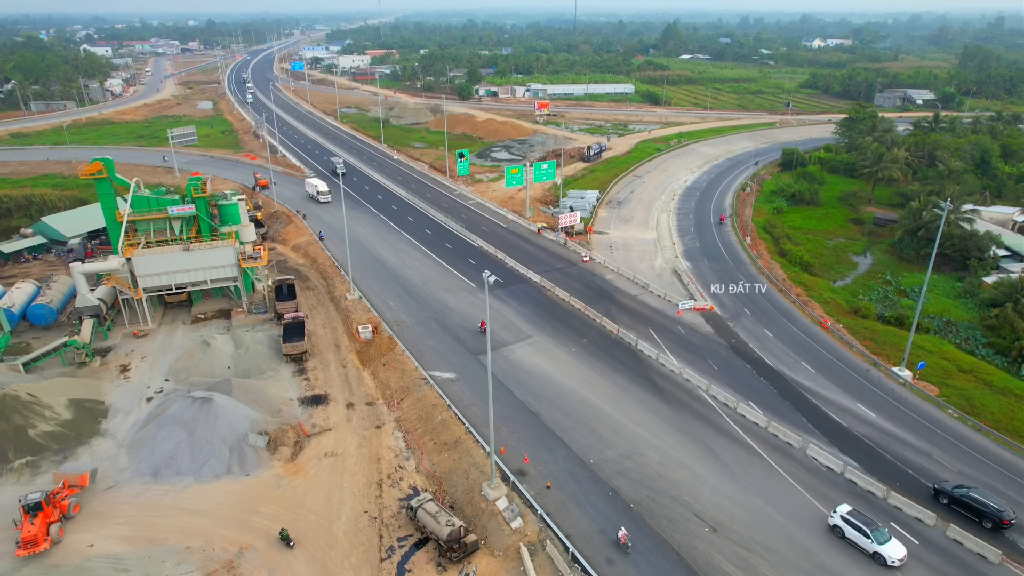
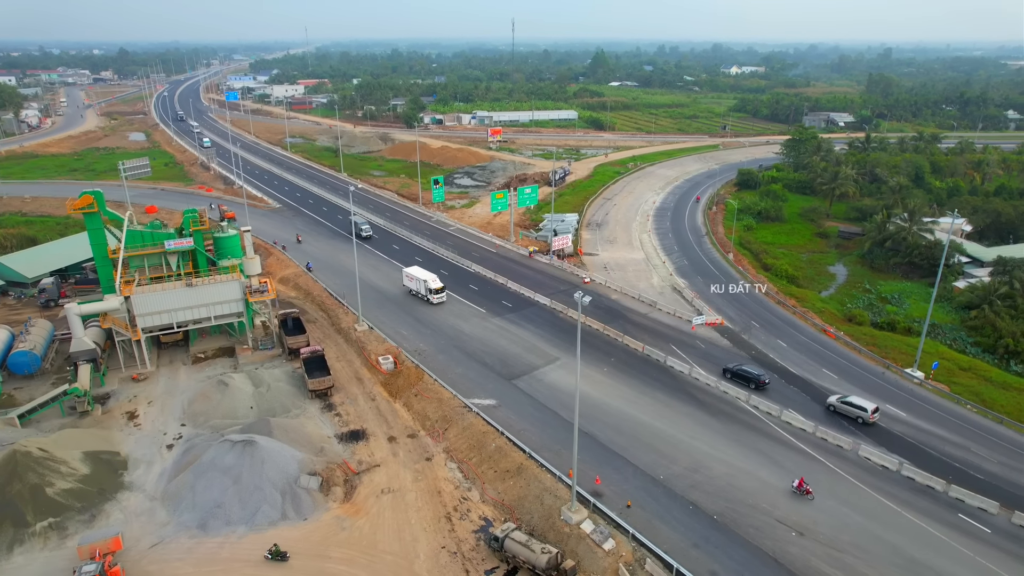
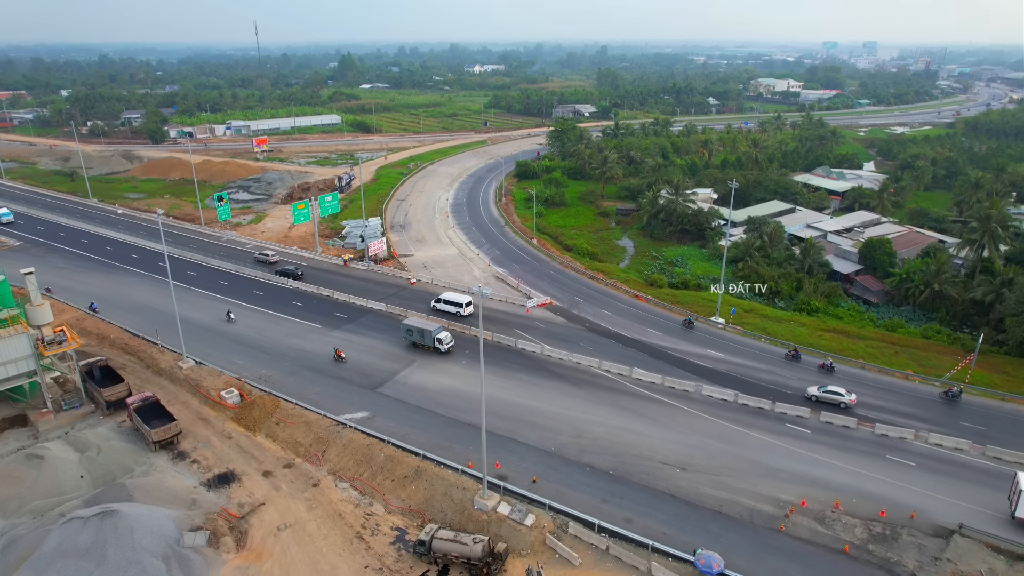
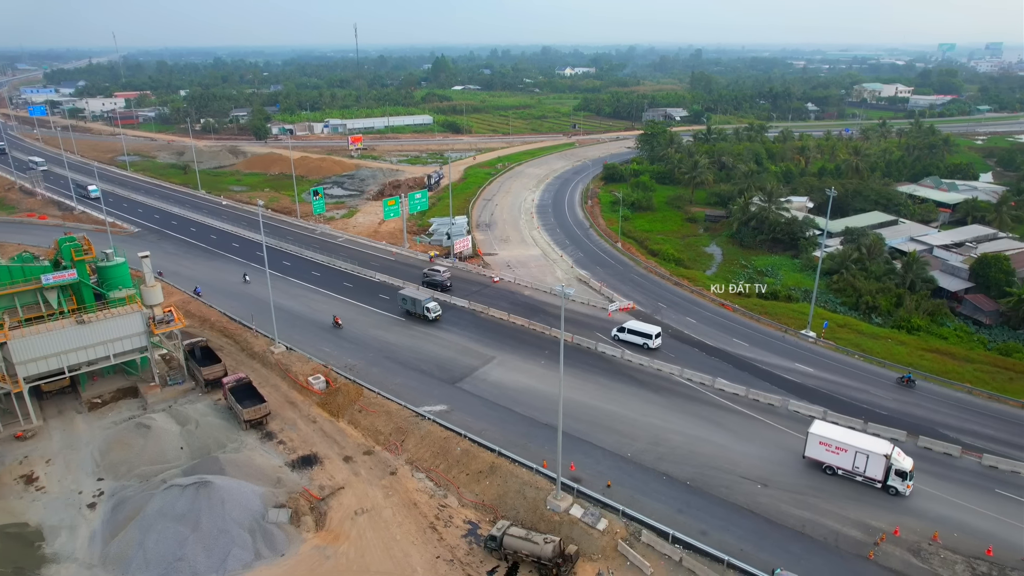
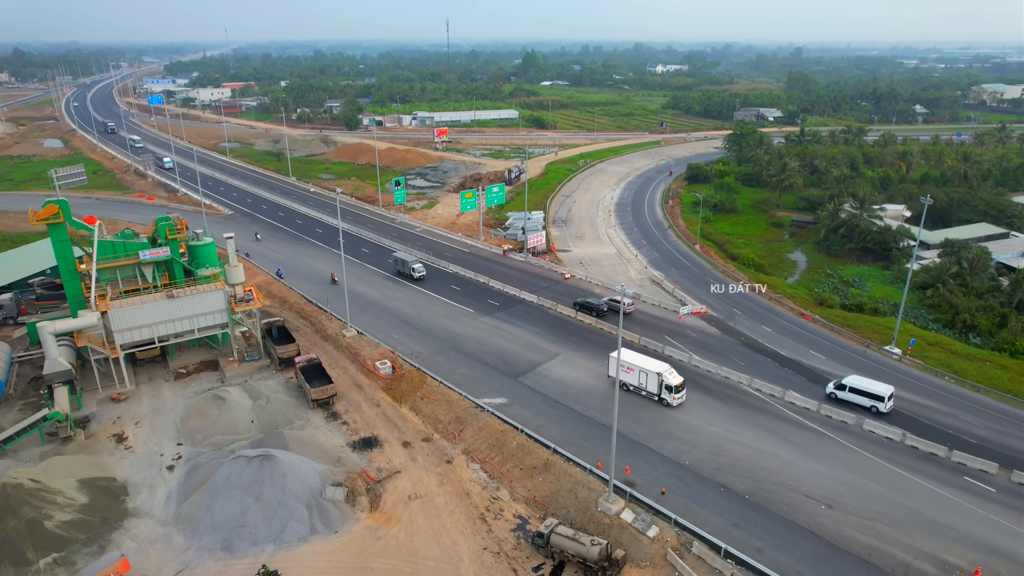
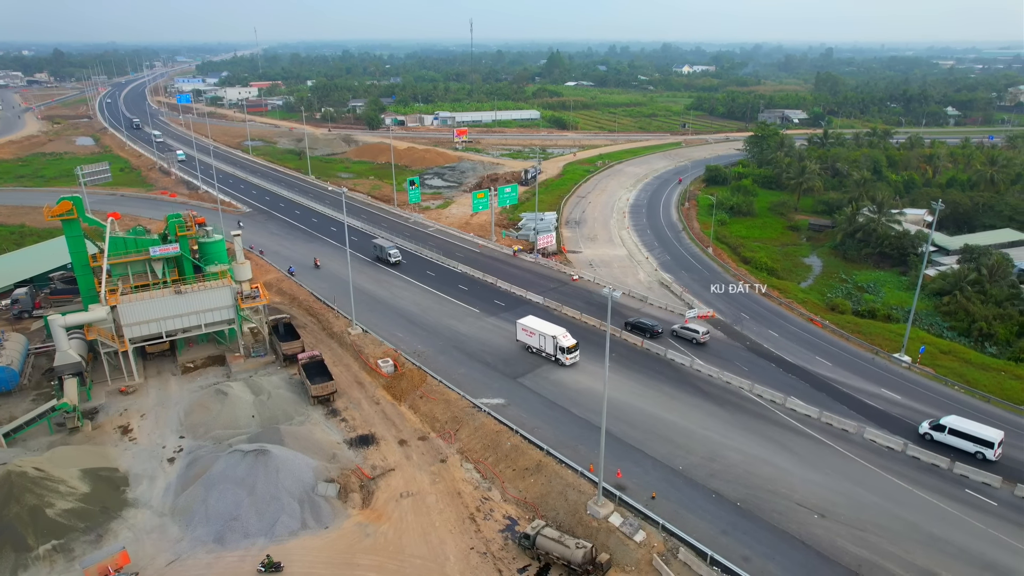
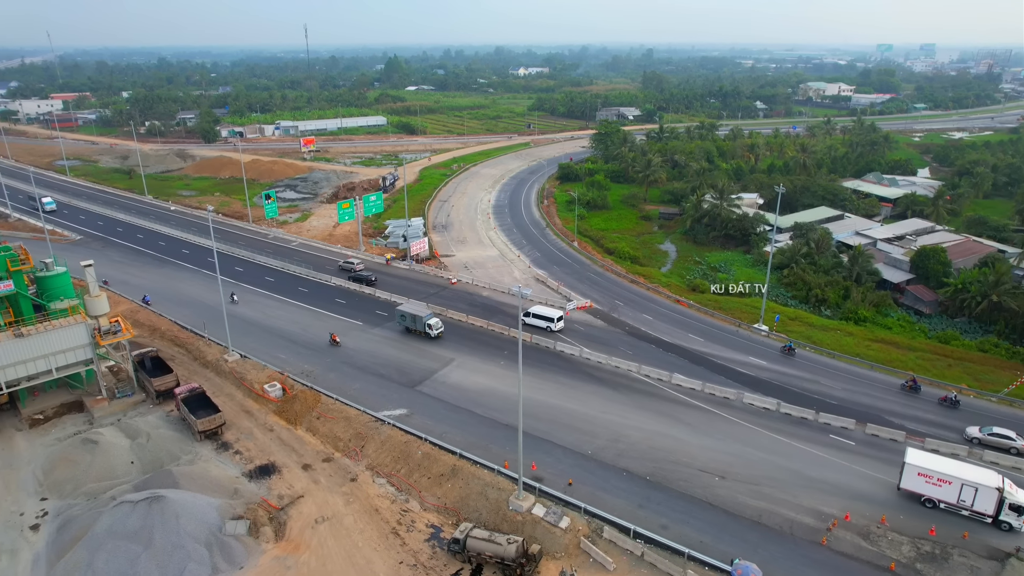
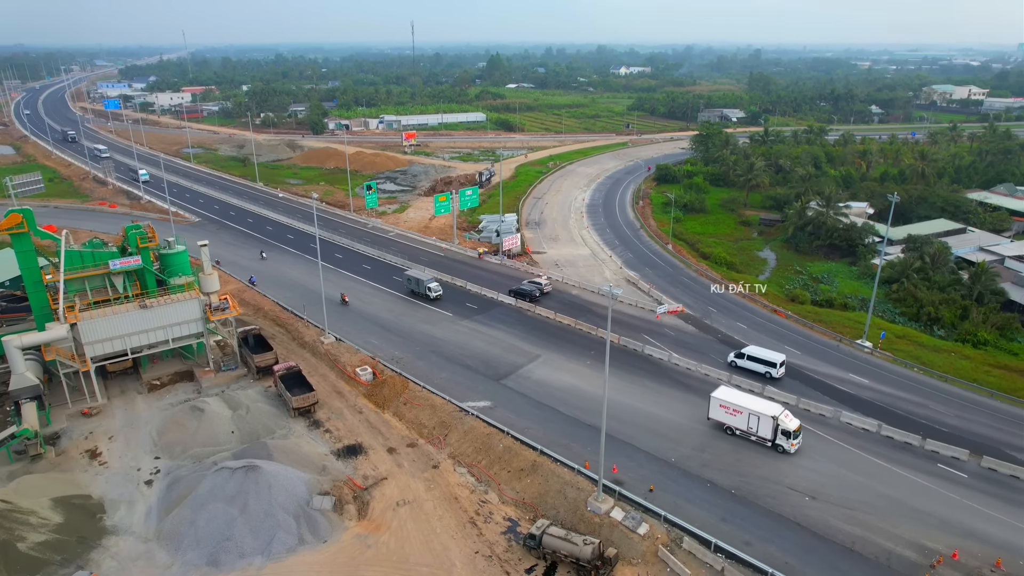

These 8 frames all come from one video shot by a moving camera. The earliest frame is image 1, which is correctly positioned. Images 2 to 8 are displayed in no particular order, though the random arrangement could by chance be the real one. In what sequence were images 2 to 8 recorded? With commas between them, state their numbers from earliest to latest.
2, 6, 5, 8, 4, 7, 3
